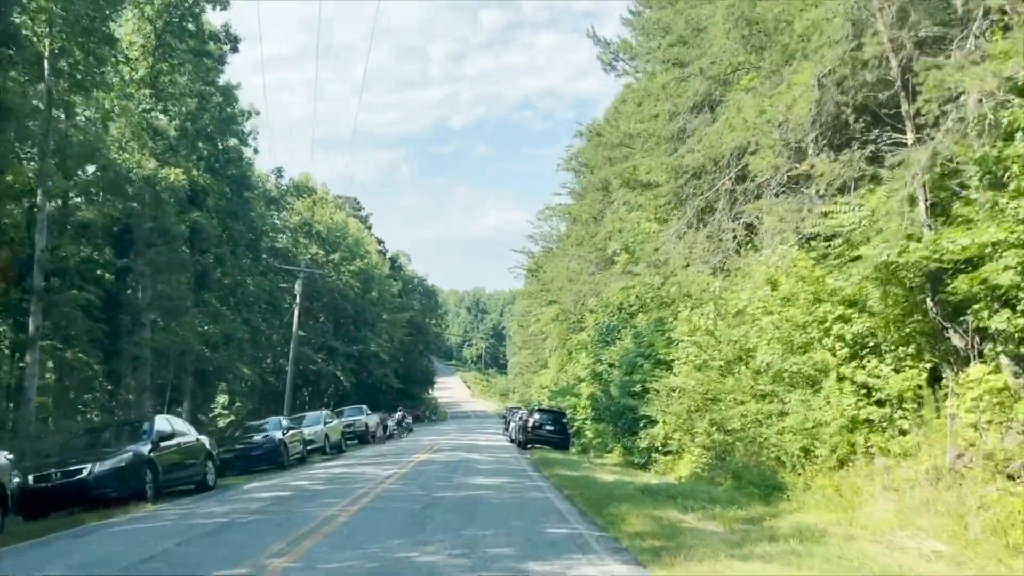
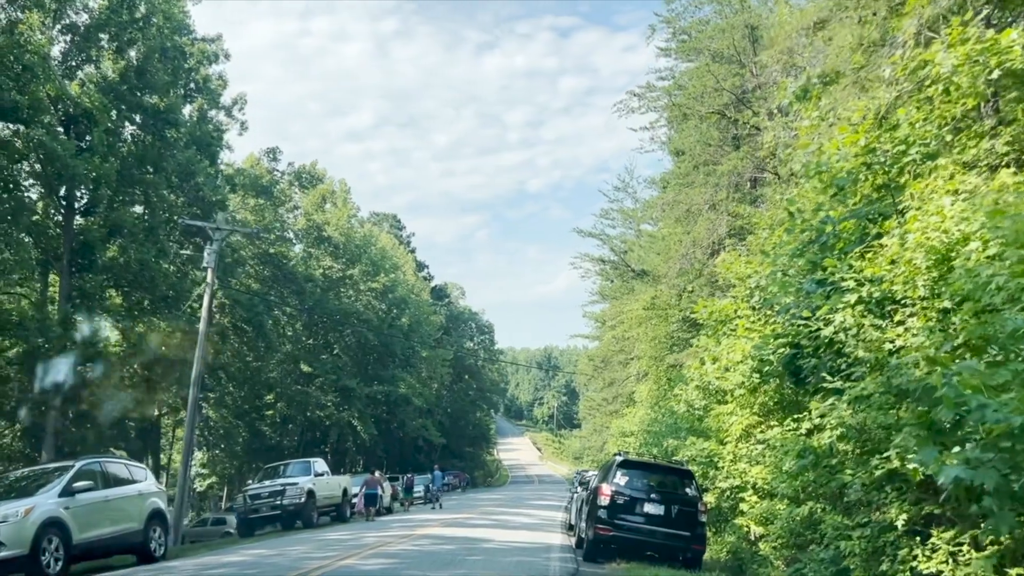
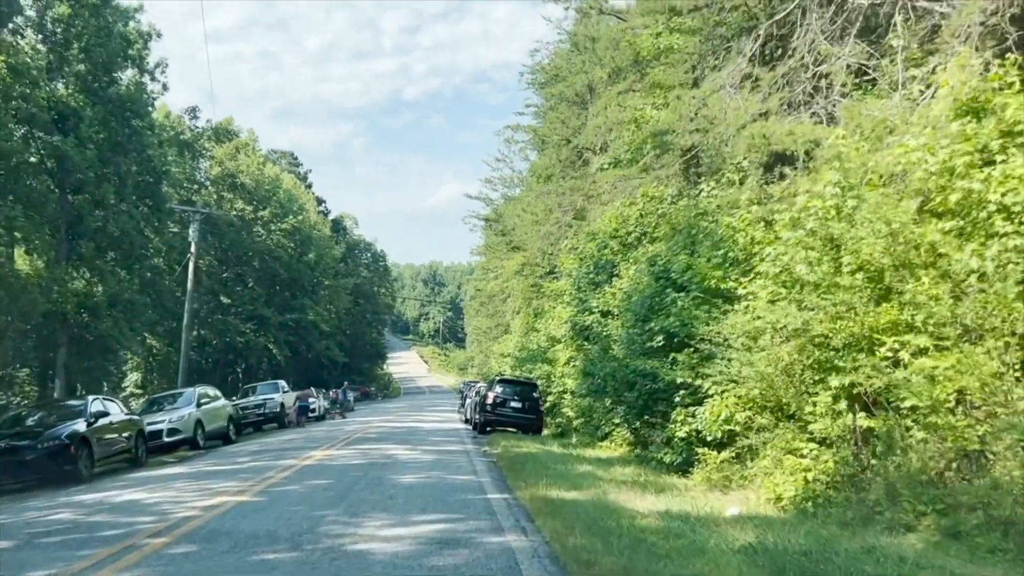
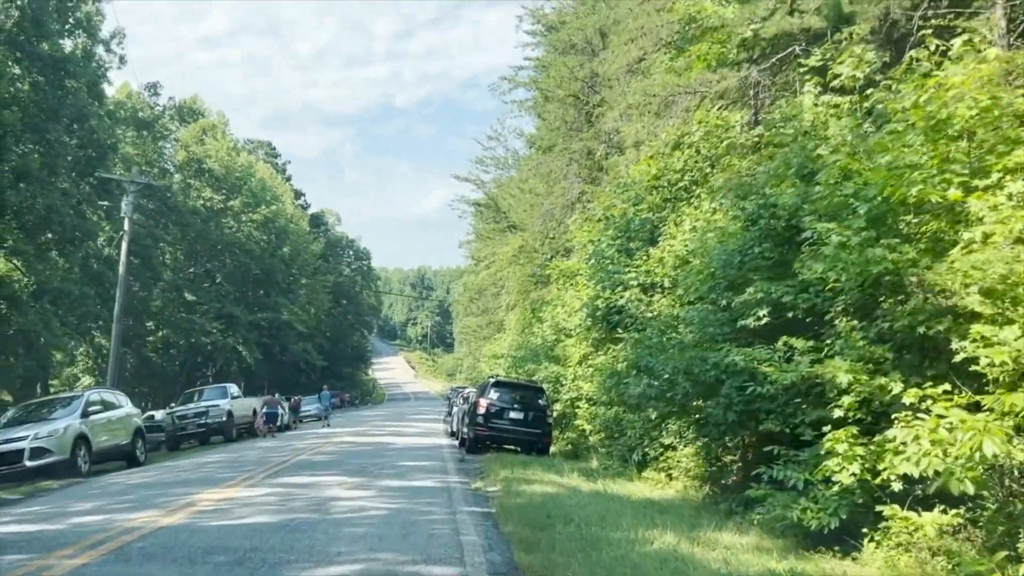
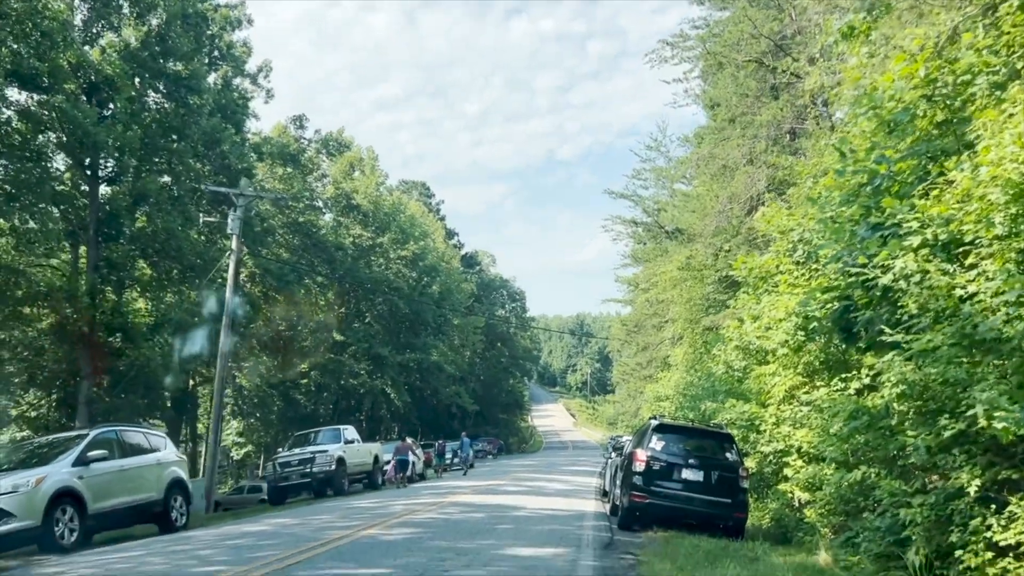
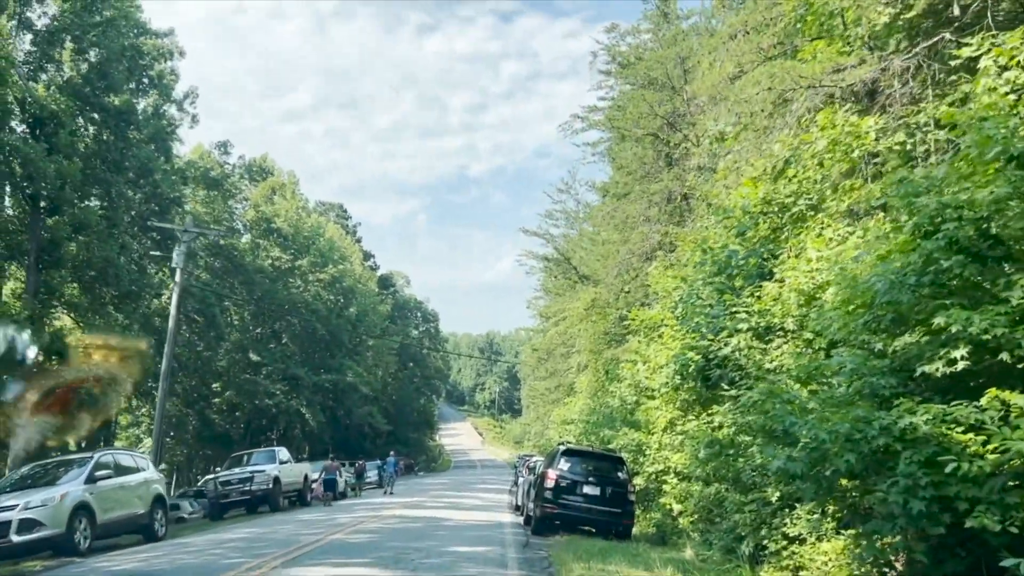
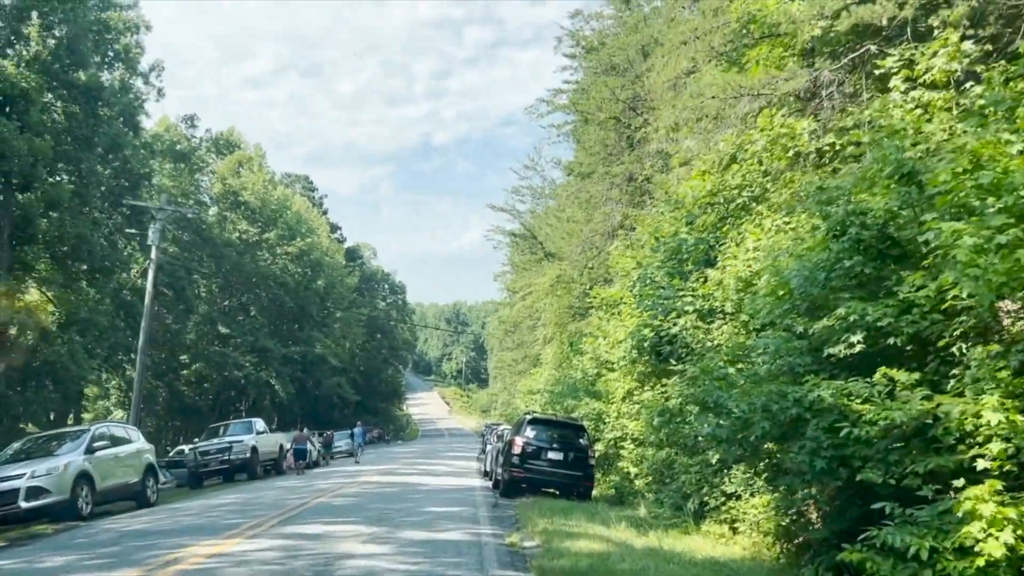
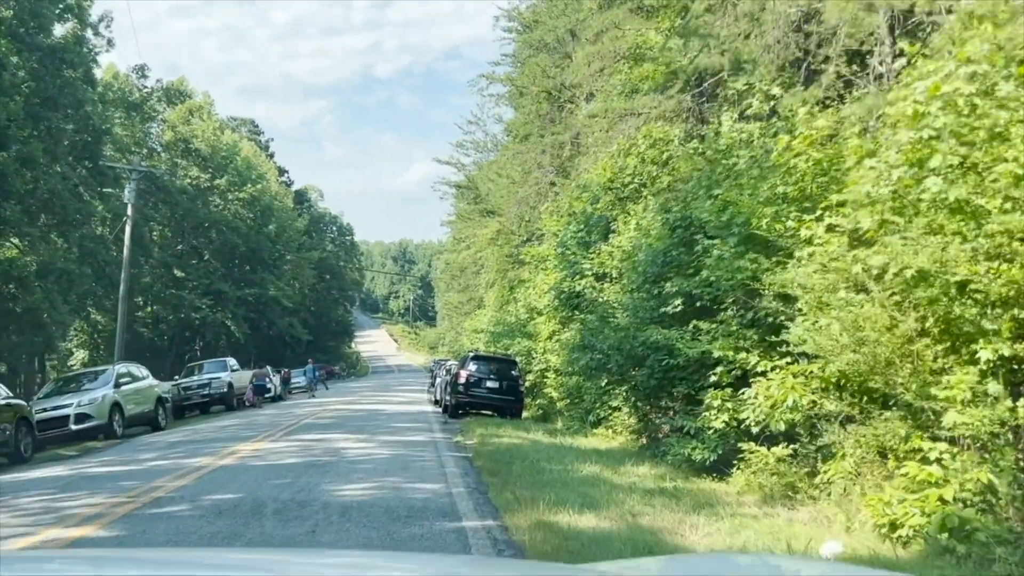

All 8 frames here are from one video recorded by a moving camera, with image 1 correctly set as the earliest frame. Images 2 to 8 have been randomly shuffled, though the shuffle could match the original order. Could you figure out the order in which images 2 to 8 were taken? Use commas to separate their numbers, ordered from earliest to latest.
3, 8, 4, 7, 6, 2, 5
